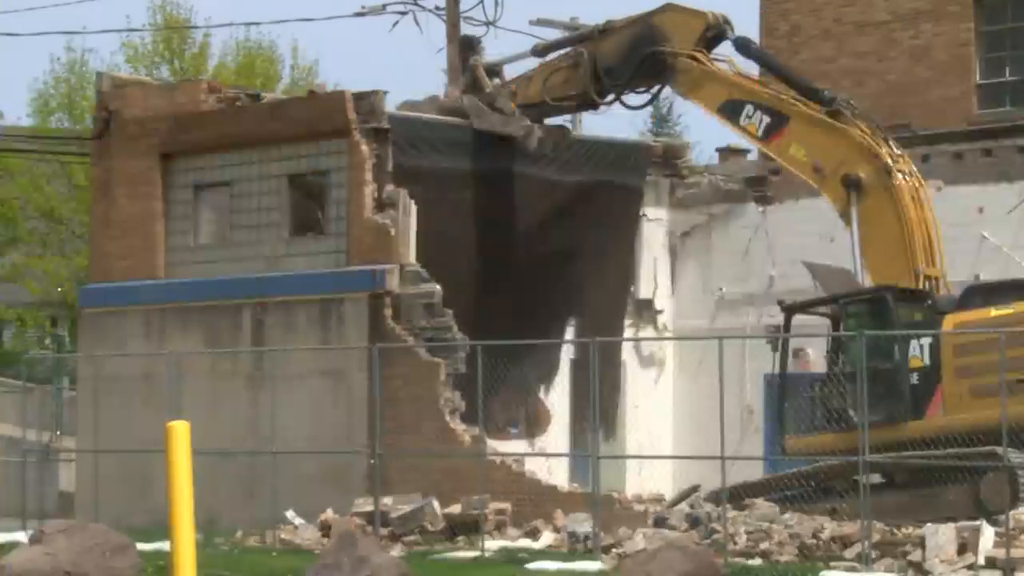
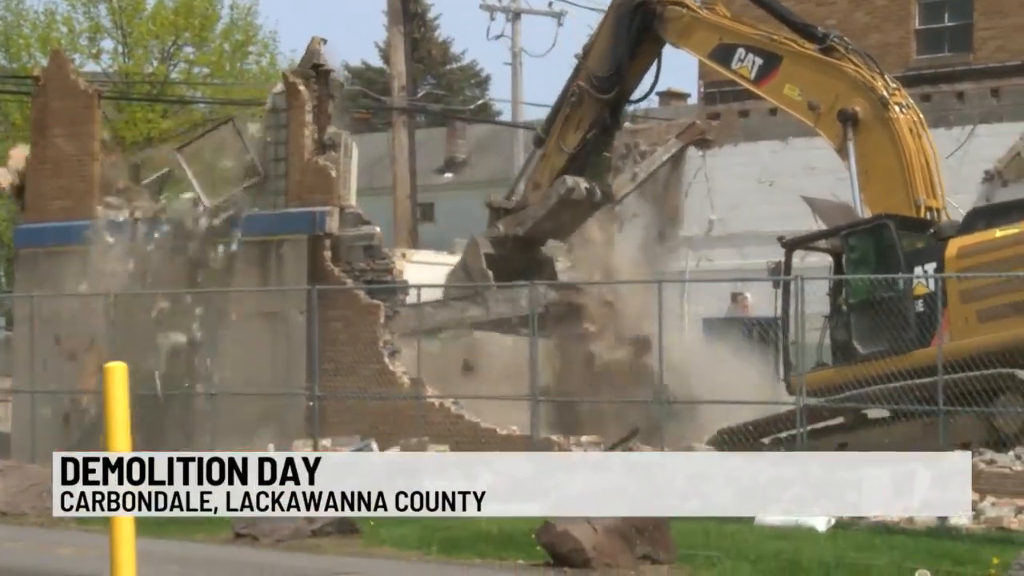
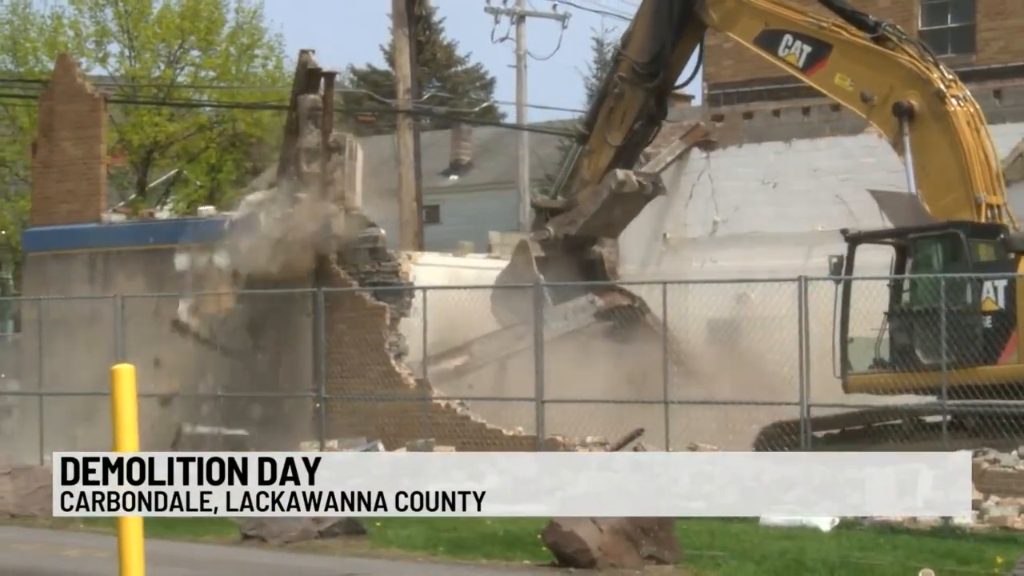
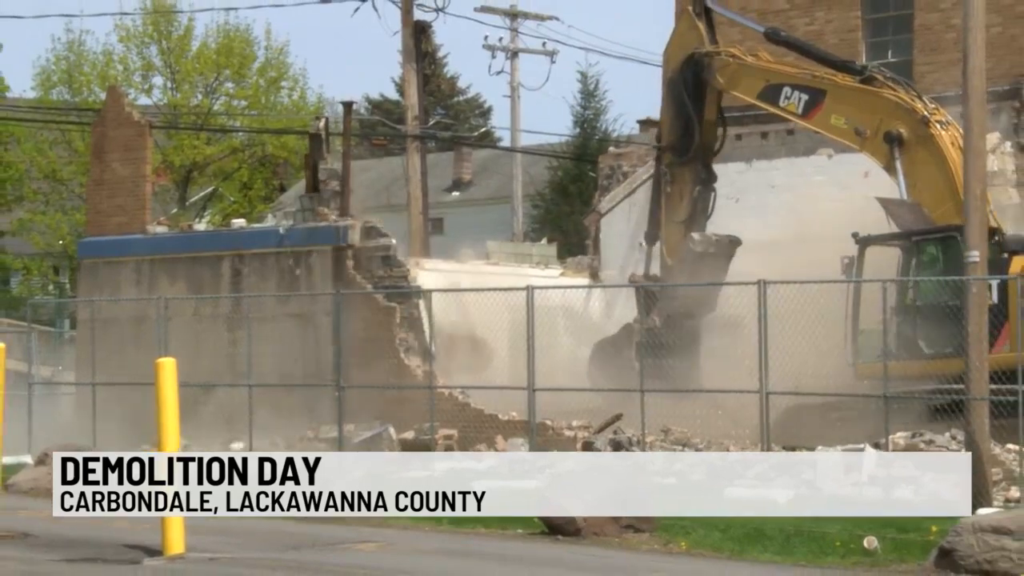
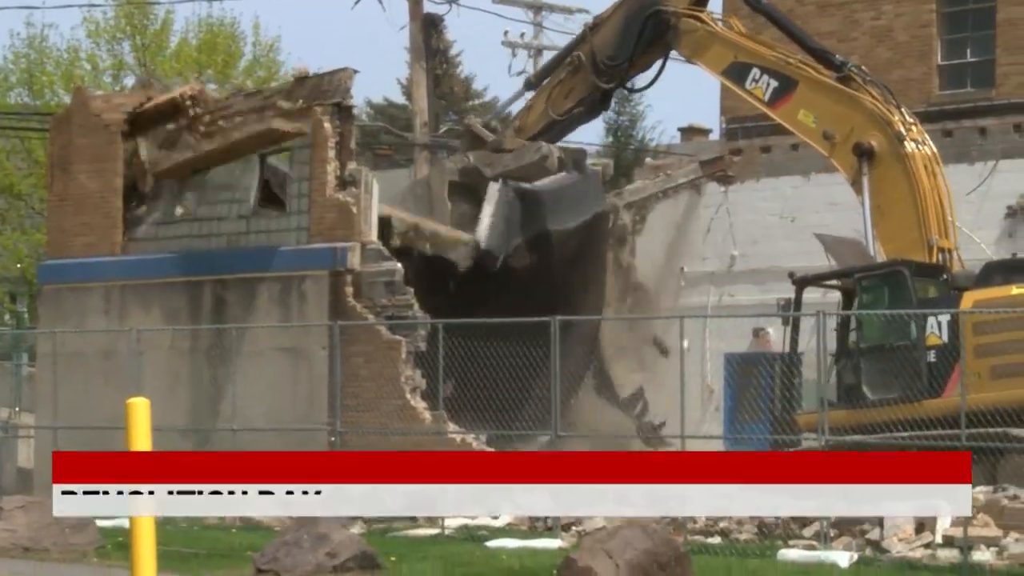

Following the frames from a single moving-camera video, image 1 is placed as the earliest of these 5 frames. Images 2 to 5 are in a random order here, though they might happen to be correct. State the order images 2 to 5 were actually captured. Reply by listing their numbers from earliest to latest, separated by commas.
5, 2, 3, 4
